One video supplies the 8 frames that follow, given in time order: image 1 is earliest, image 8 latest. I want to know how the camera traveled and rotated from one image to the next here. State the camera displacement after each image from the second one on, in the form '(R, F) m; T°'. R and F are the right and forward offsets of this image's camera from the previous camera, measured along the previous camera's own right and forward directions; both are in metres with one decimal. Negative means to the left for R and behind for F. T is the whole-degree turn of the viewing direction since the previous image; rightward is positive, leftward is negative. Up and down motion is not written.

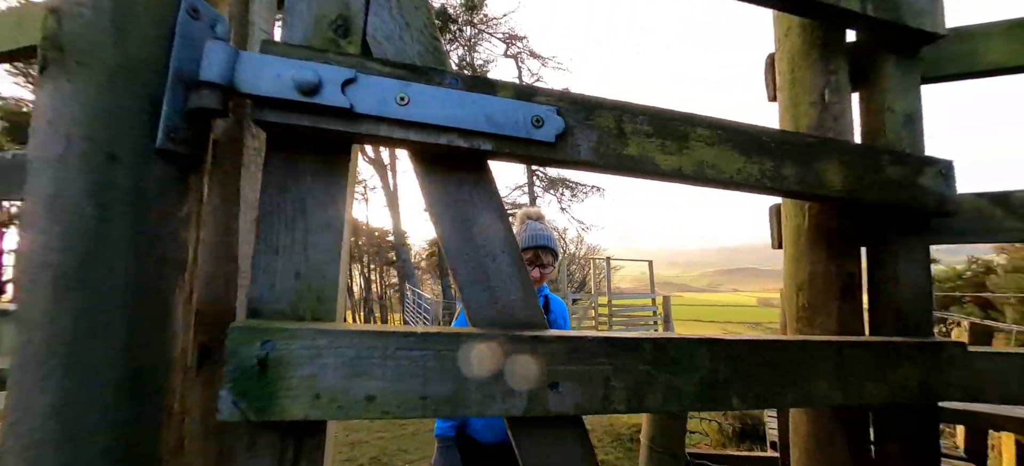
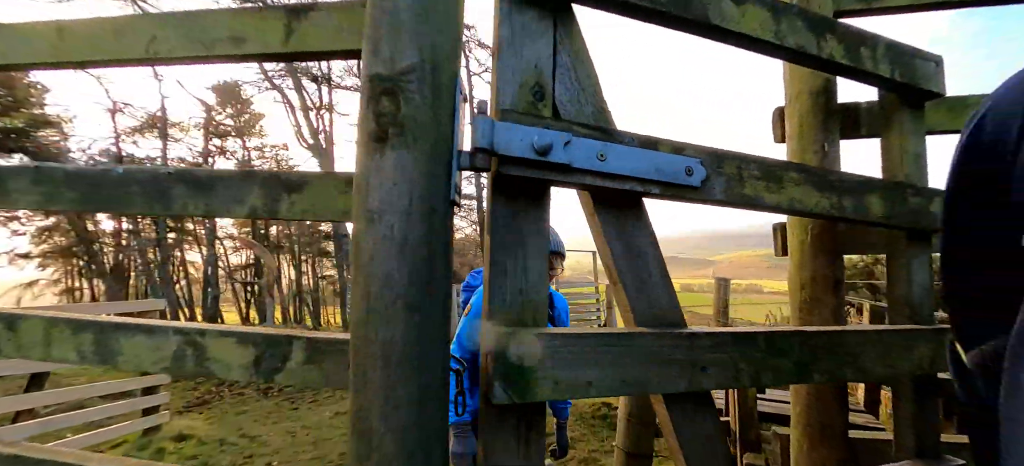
(-0.3, -0.1) m; +8°
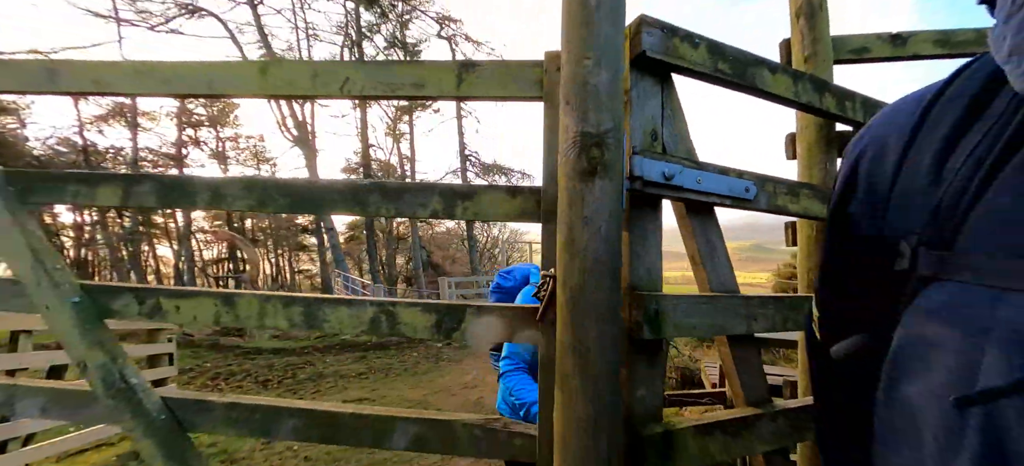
(-0.3, -0.3) m; +3°
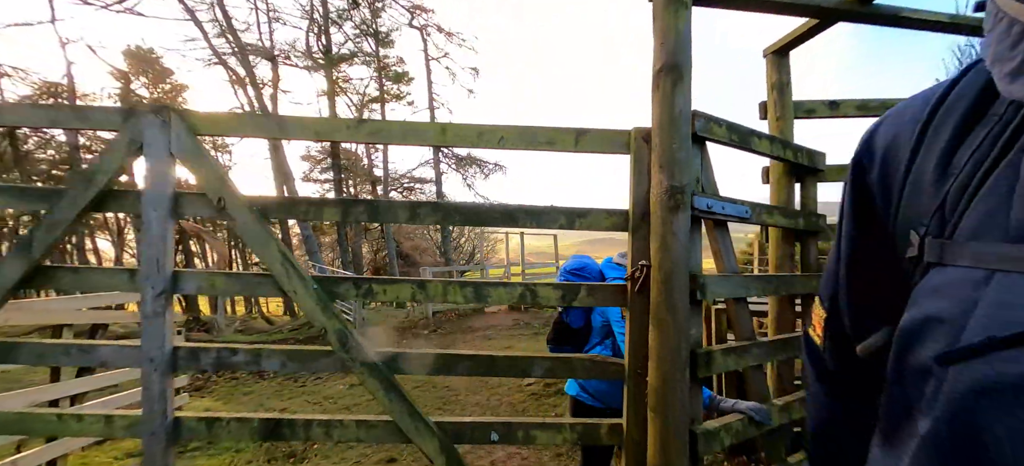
(-0.5, -0.6) m; +4°
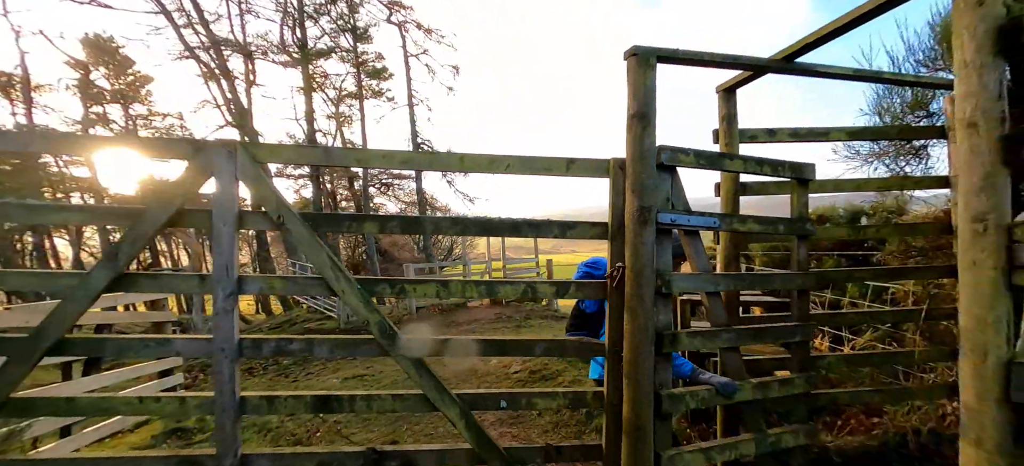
(-0.1, -0.4) m; +3°
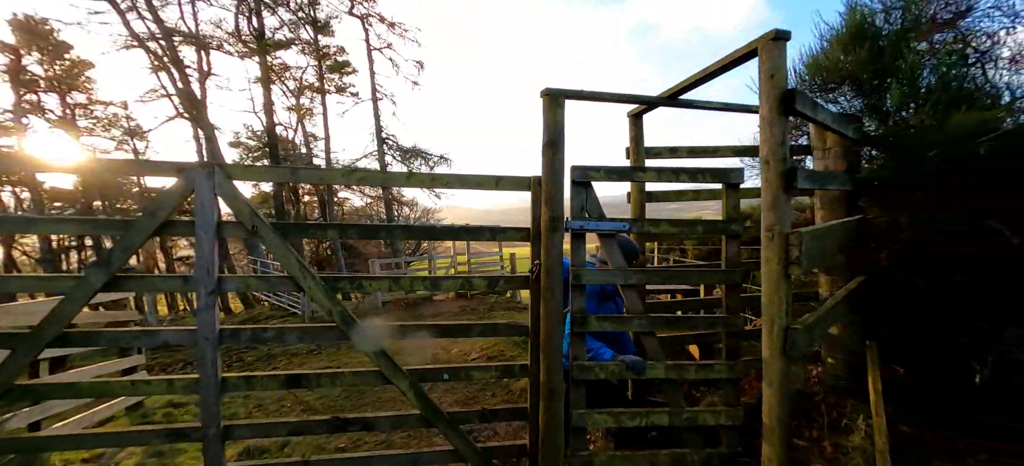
(+0.2, -0.5) m; +4°
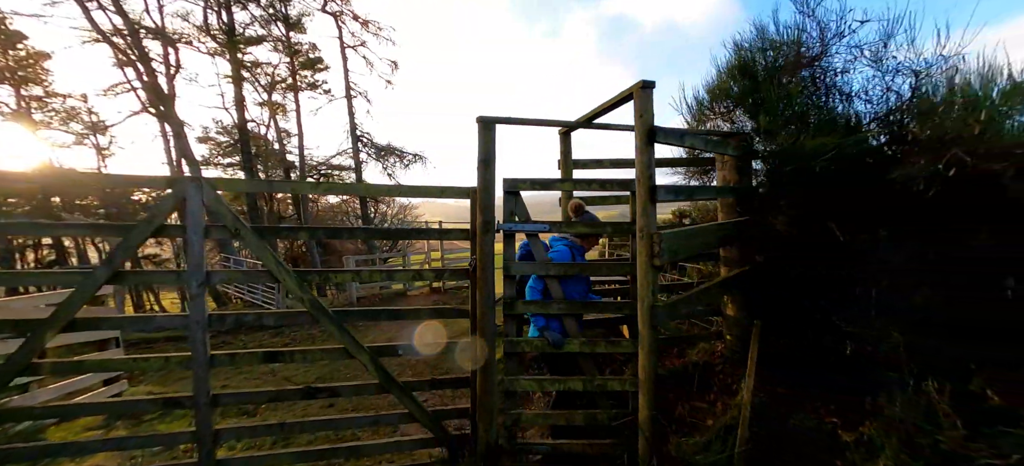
(+0.3, -0.6) m; +3°
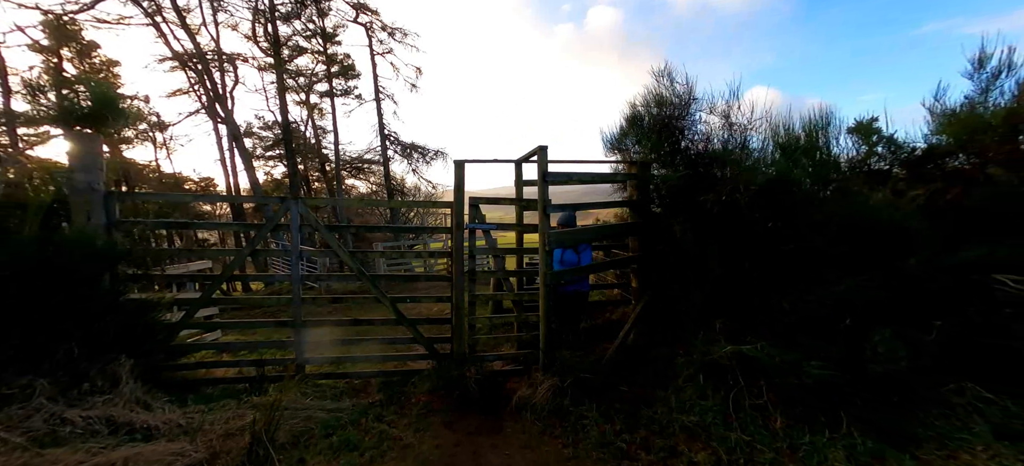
(+0.7, -2.0) m; -3°
